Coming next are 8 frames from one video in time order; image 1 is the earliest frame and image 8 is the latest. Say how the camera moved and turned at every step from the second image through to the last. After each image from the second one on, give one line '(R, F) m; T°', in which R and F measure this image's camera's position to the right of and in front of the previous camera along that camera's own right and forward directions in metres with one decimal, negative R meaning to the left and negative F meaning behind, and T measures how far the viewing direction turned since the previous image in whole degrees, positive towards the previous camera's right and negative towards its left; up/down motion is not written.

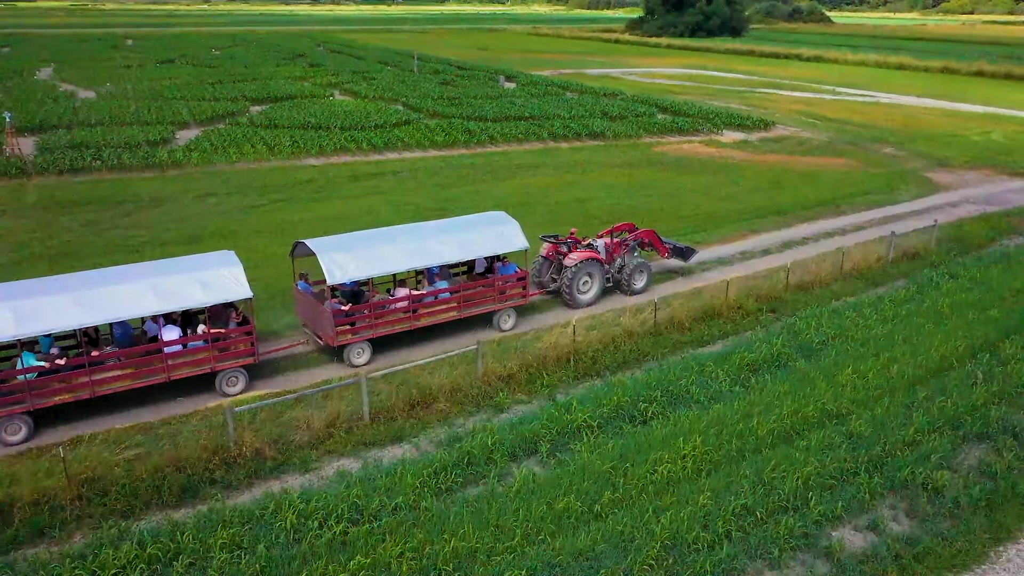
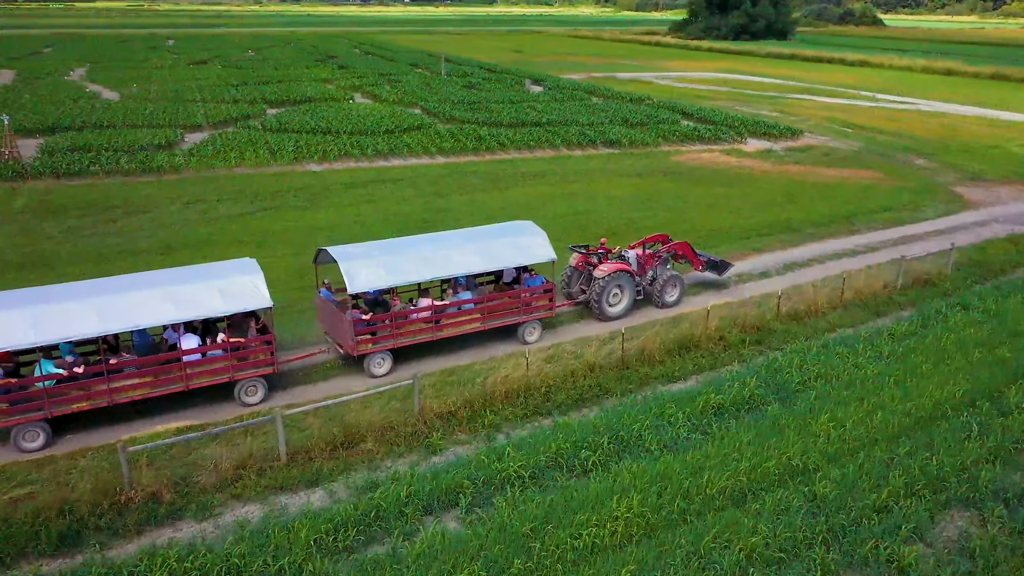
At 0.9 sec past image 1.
(+1.7, +1.3) m; -3°
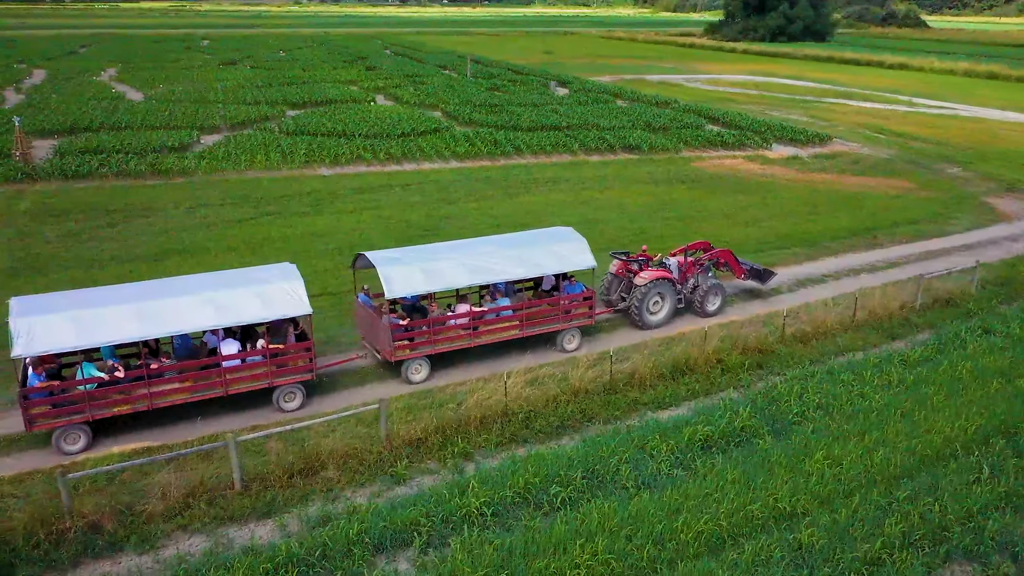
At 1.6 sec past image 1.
(+1.0, +0.9) m; -2°
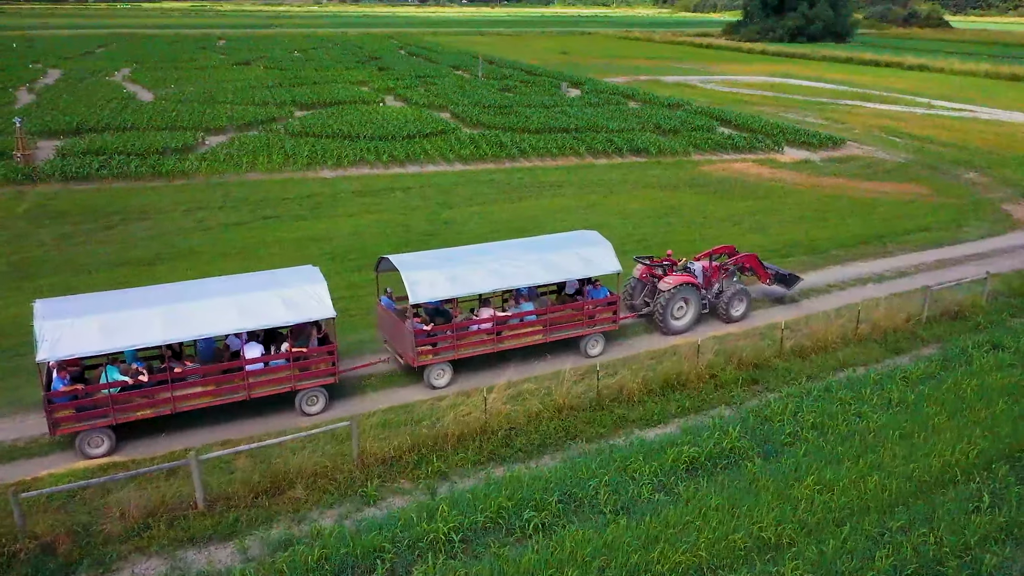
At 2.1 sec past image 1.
(+0.6, +0.5) m; -1°
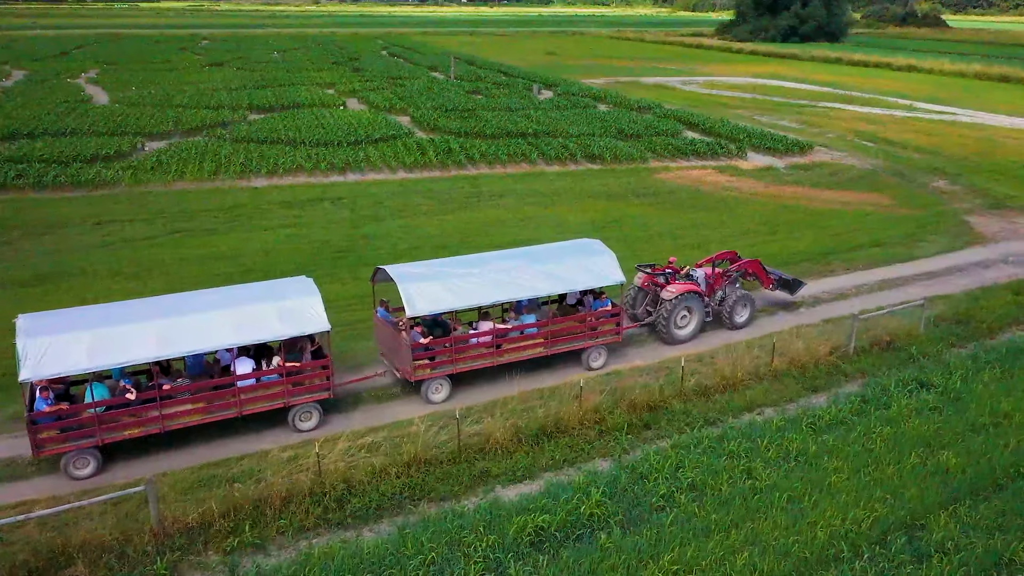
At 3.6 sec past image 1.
(+2.4, +1.7) m; 0°
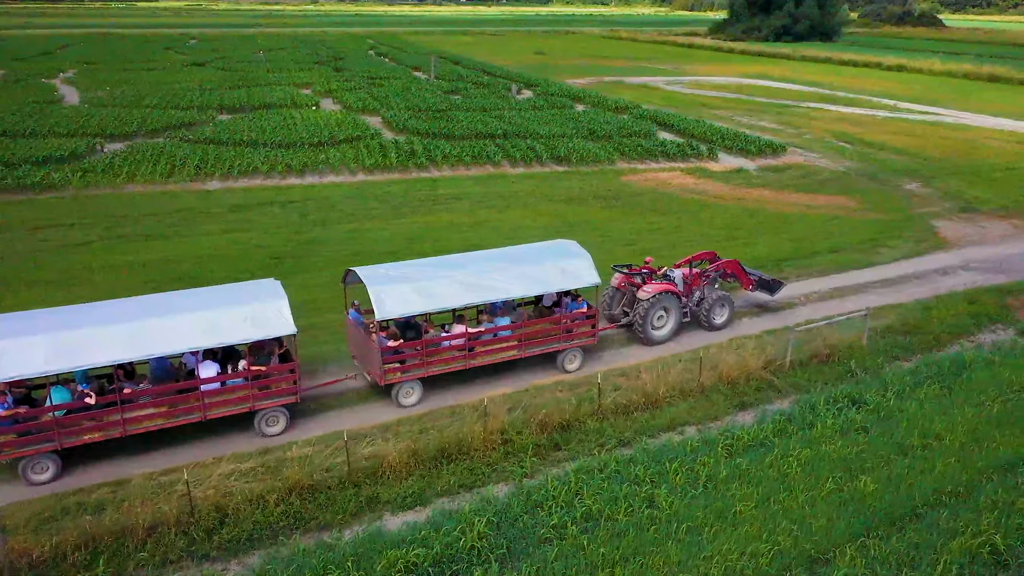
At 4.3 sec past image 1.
(+1.6, +0.8) m; 0°
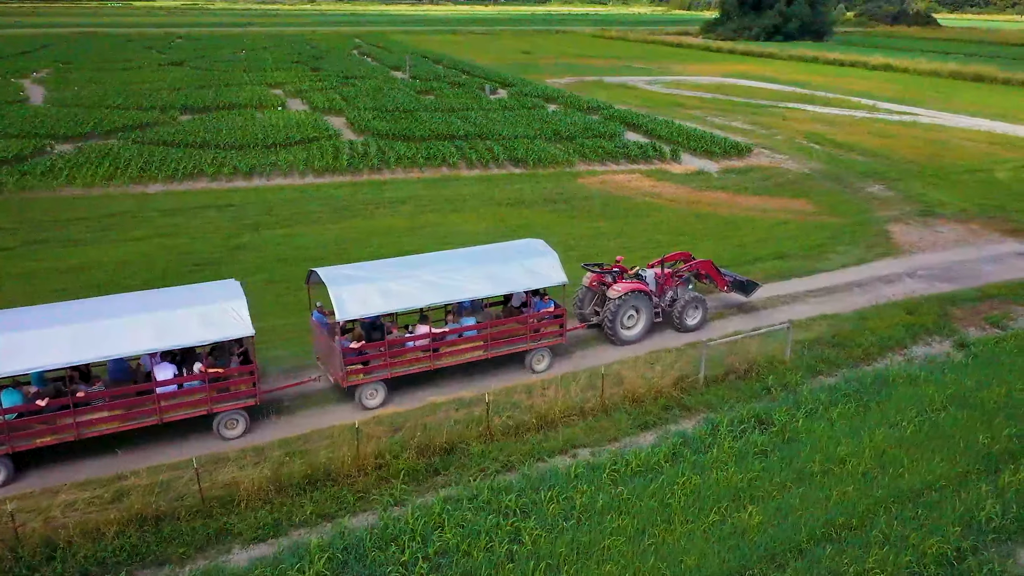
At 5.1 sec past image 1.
(+1.9, +0.8) m; 0°
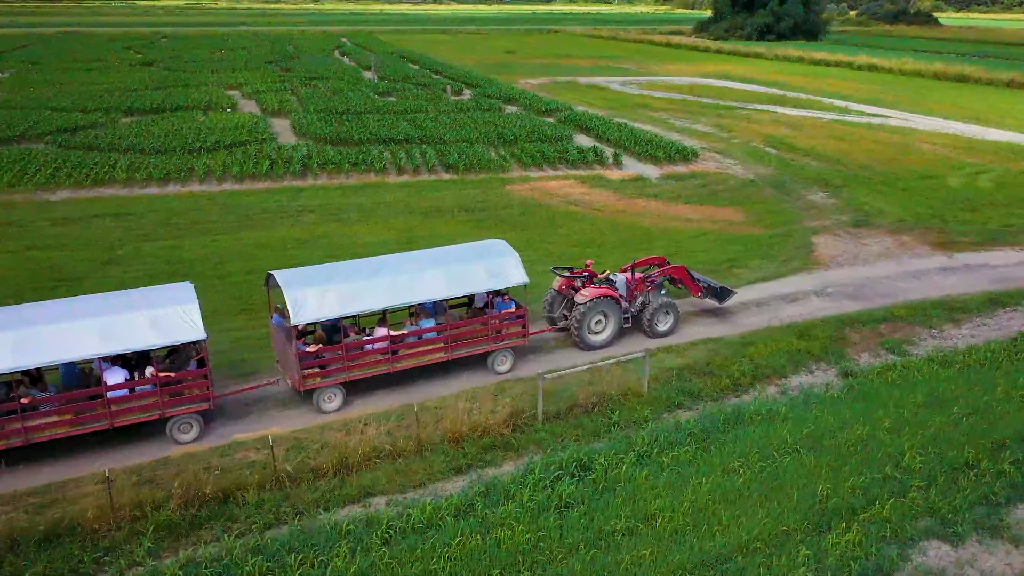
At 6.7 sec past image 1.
(+3.2, +1.4) m; -1°
